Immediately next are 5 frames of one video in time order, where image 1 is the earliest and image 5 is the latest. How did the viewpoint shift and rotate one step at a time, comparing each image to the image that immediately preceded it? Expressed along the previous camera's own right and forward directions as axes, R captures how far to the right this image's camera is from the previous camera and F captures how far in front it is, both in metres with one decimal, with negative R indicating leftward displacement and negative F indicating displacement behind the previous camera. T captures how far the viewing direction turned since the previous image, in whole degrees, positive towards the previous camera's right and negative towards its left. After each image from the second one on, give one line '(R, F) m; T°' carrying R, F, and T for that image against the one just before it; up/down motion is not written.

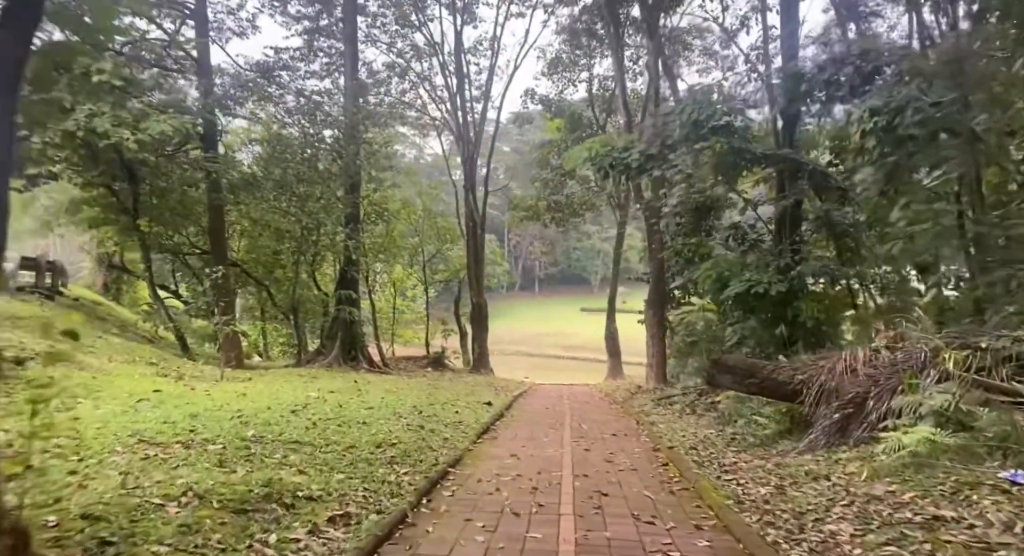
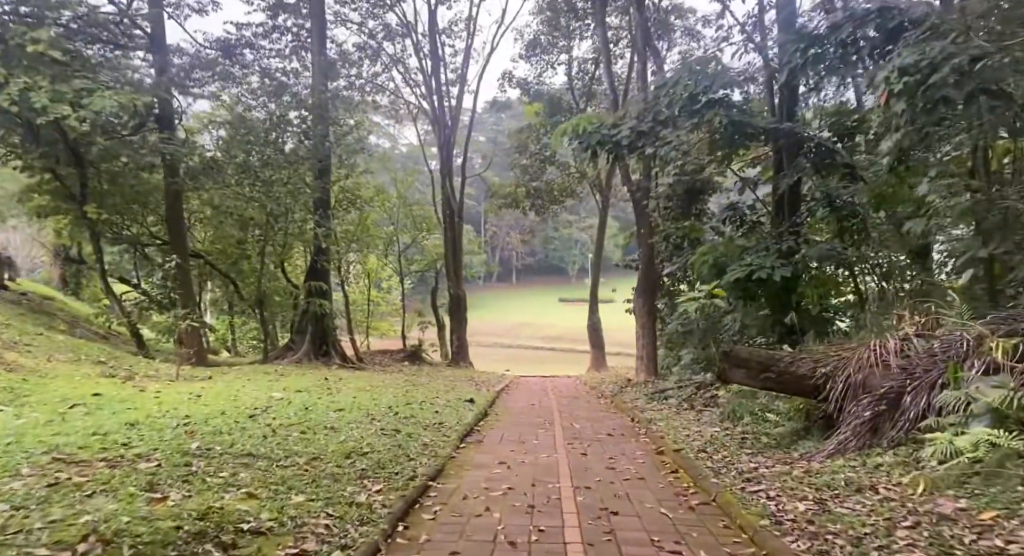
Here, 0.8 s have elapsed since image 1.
(-0.1, +0.8) m; +2°
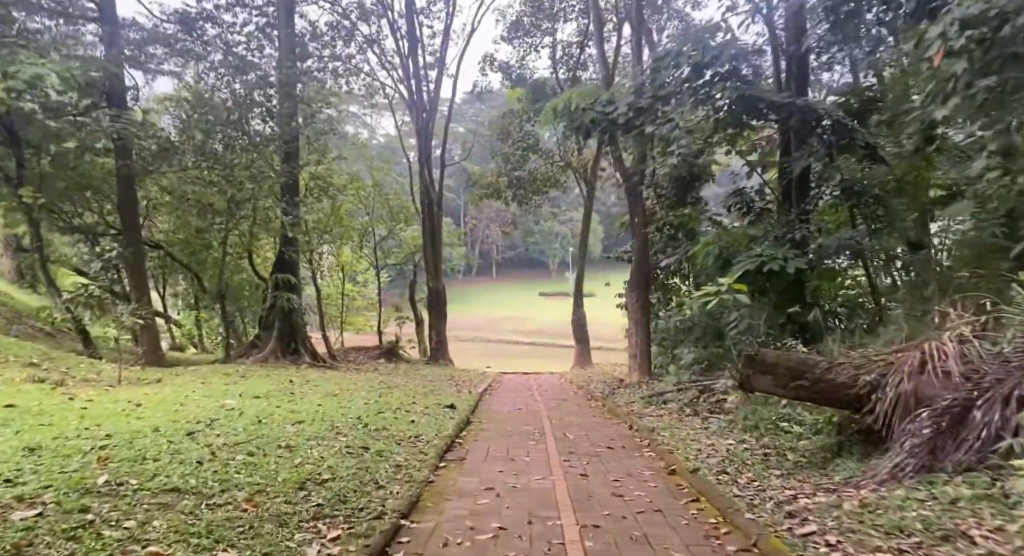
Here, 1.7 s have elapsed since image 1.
(-0.1, +0.9) m; +2°
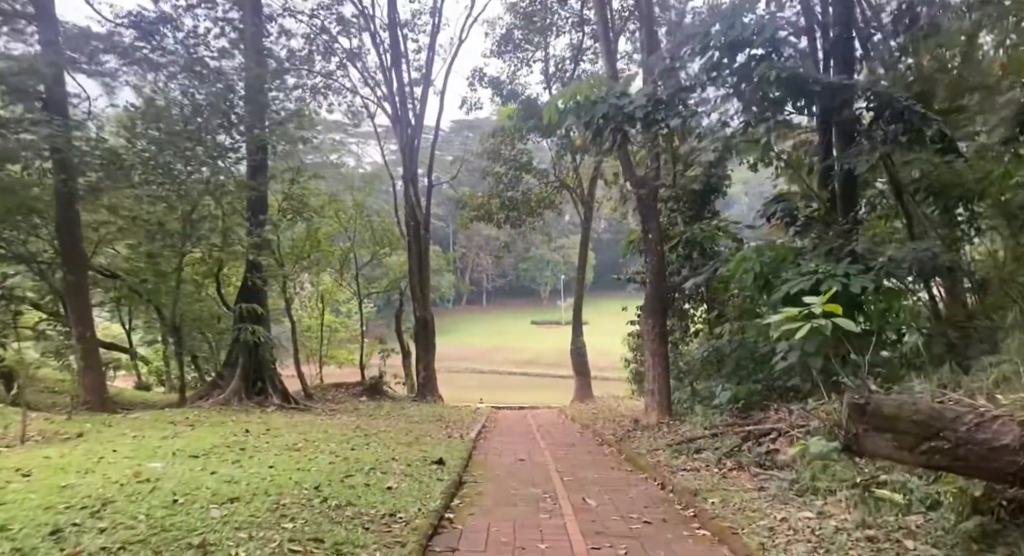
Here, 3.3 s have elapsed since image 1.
(-0.1, +1.6) m; +1°
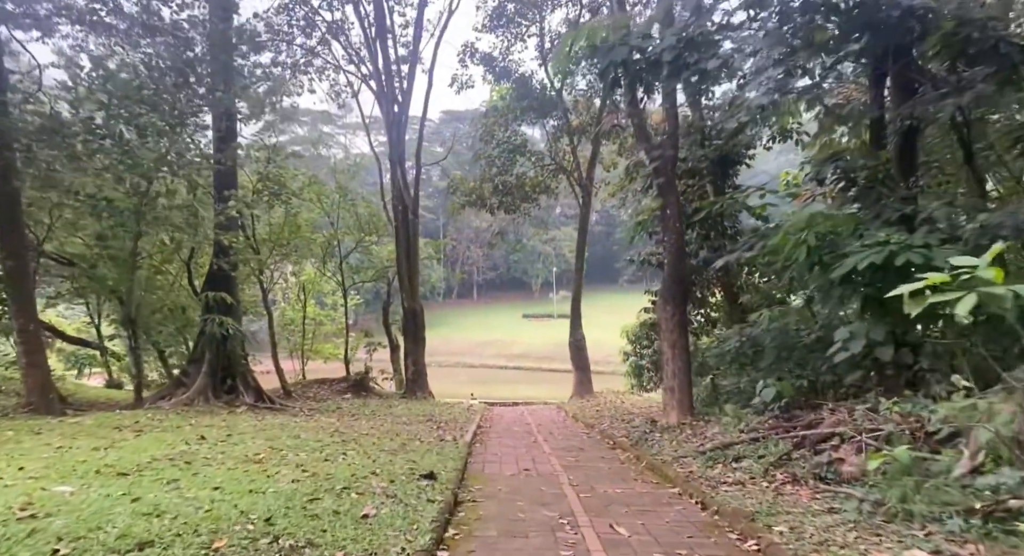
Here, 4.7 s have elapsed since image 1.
(-0.1, +1.3) m; +1°
